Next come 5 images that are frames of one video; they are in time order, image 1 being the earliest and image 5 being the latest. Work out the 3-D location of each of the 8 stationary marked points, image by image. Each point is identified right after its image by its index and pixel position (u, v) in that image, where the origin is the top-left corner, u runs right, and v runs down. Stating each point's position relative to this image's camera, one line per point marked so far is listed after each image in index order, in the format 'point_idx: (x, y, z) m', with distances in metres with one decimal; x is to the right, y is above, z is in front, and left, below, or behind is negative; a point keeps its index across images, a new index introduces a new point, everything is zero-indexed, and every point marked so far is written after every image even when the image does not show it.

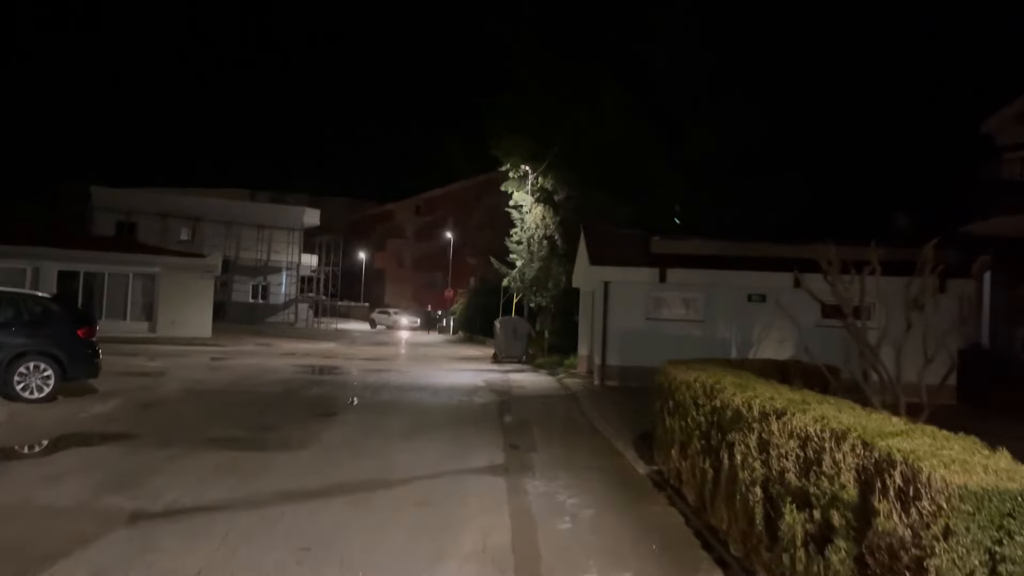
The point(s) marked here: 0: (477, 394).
0: (-0.8, -2.5, +19.2) m
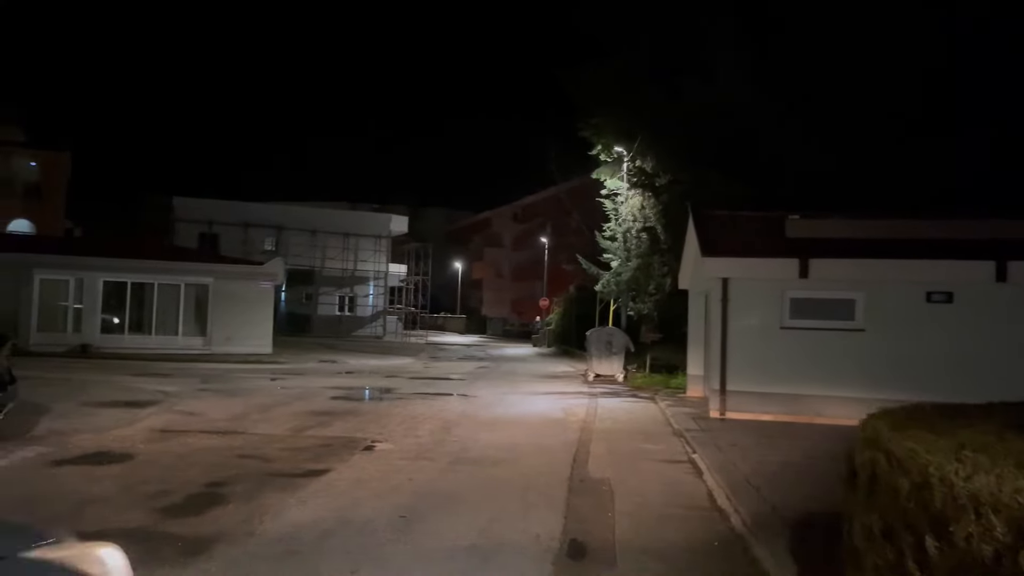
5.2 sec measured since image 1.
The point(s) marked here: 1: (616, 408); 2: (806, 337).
0: (+0.6, -2.5, +14.1) m
1: (+2.3, -2.6, +18.0) m
2: (+5.6, -0.9, +15.5) m
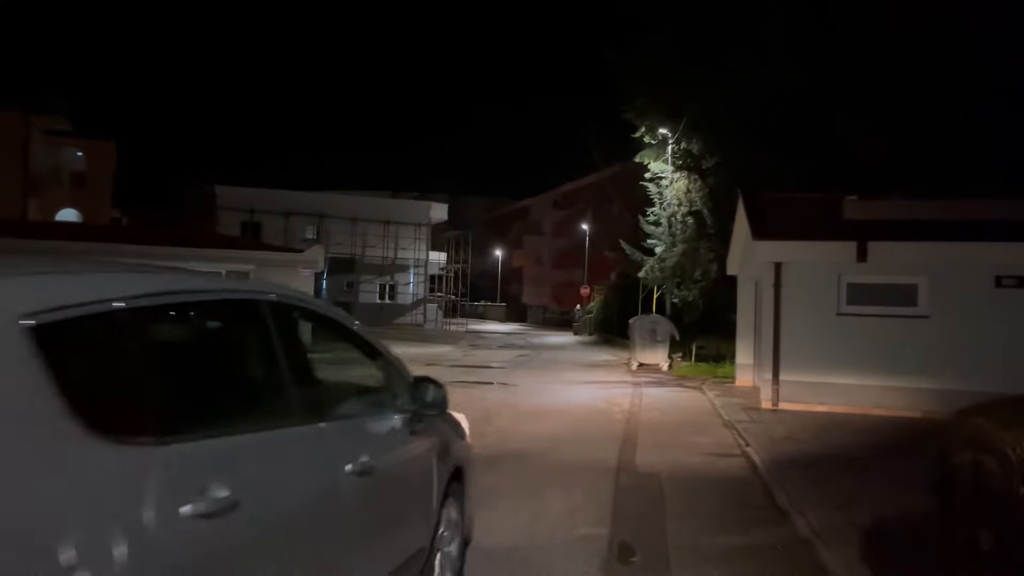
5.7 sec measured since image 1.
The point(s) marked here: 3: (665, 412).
0: (+1.3, -2.3, +13.6) m
1: (+3.2, -2.3, +17.3) m
2: (+6.3, -0.7, +14.7) m
3: (+2.8, -2.3, +15.3) m
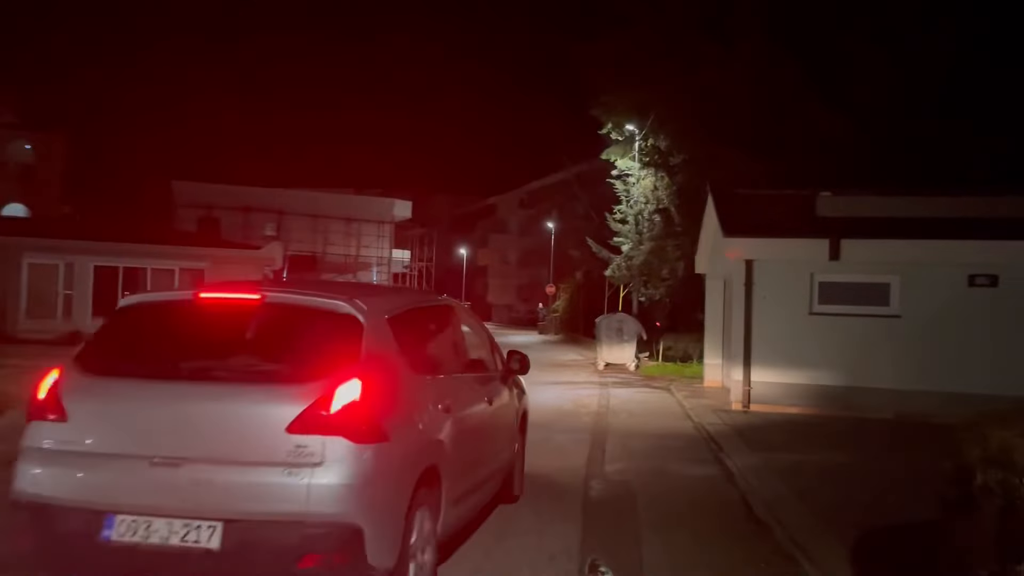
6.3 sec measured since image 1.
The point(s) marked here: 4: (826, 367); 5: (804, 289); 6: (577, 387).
0: (+0.7, -2.2, +13.0) m
1: (+2.4, -2.3, +16.9) m
2: (+5.7, -0.6, +14.4) m
3: (+2.2, -2.3, +14.8) m
4: (+5.5, -1.4, +14.4) m
5: (+5.2, 0.0, +14.6) m
6: (+1.5, -2.3, +18.9) m
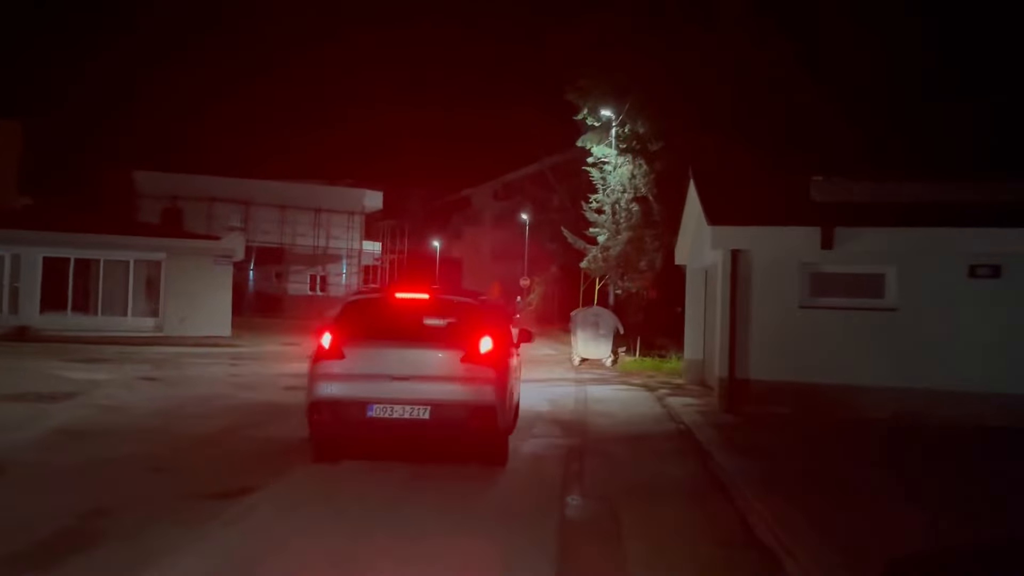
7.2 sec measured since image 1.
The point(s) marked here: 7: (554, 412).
0: (+0.3, -2.1, +12.0) m
1: (+1.9, -2.1, +15.9) m
2: (+5.2, -0.5, +13.5) m
3: (+1.7, -2.1, +13.8) m
4: (+5.0, -1.3, +13.5) m
5: (+4.7, +0.1, +13.6) m
6: (+0.9, -2.1, +17.8) m
7: (+0.7, -2.1, +13.9) m
